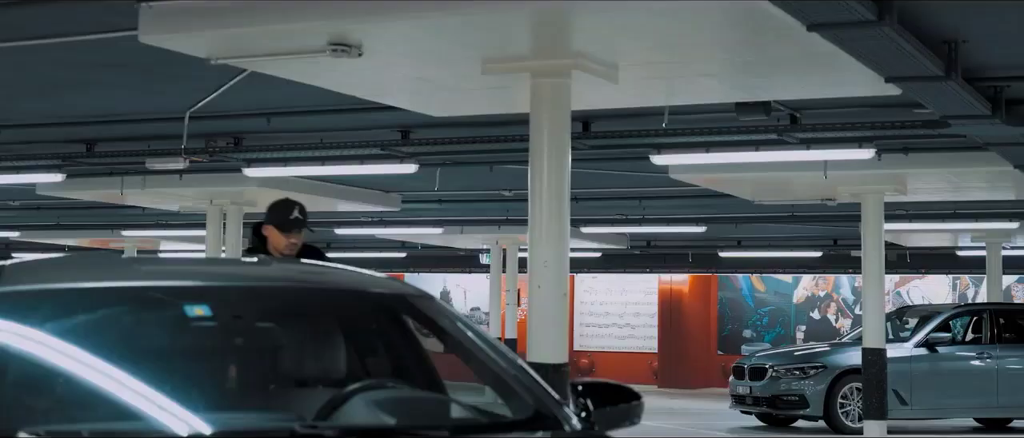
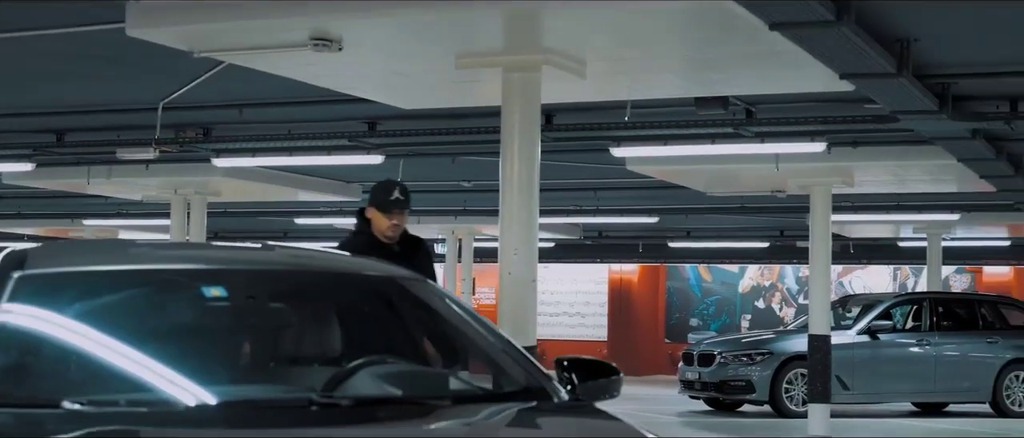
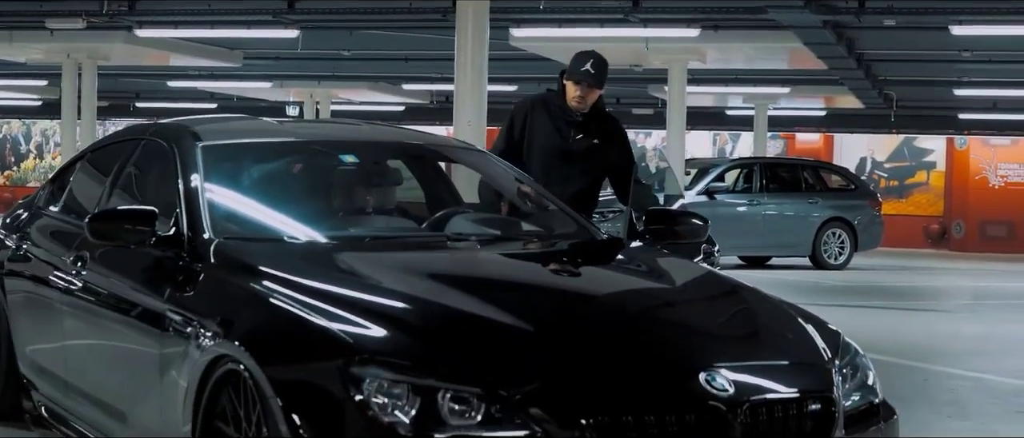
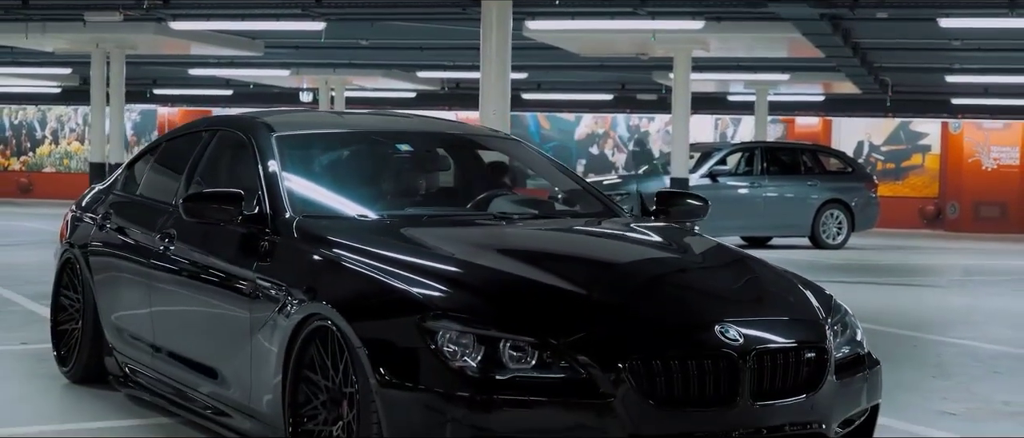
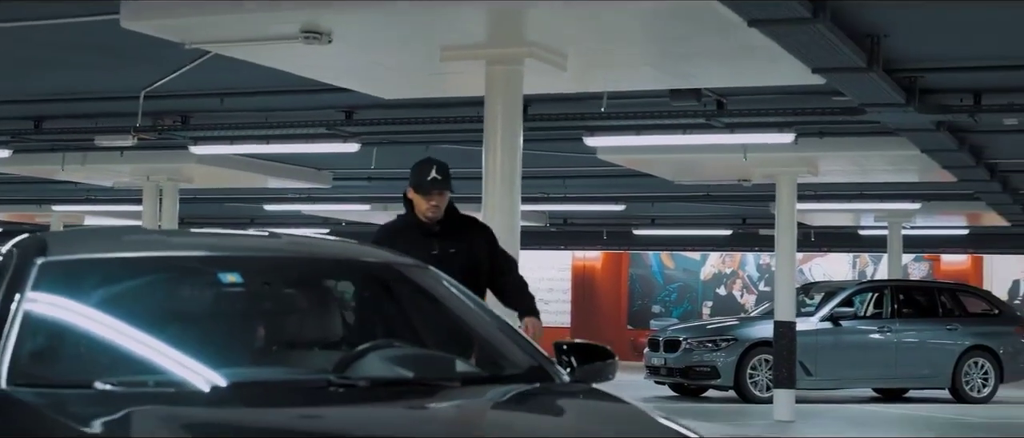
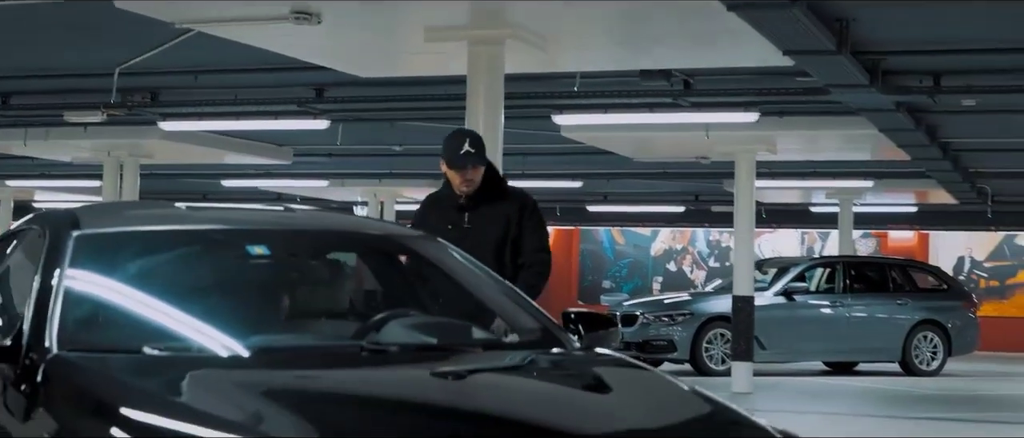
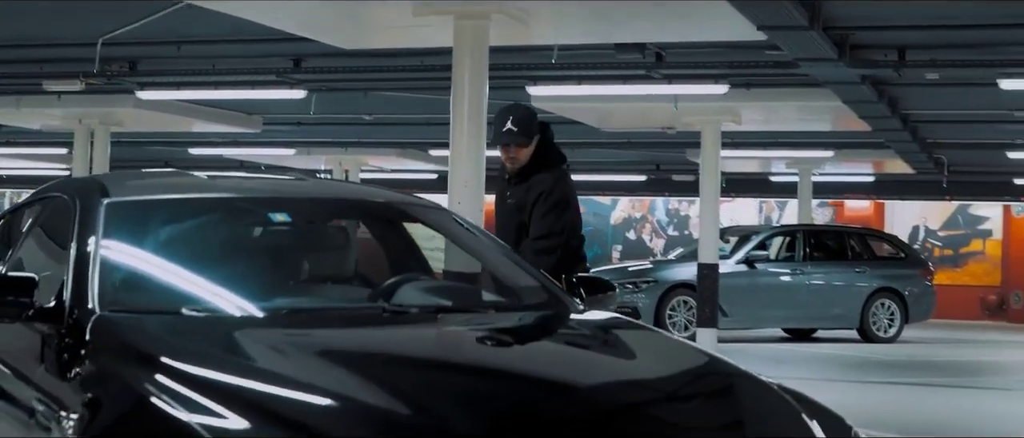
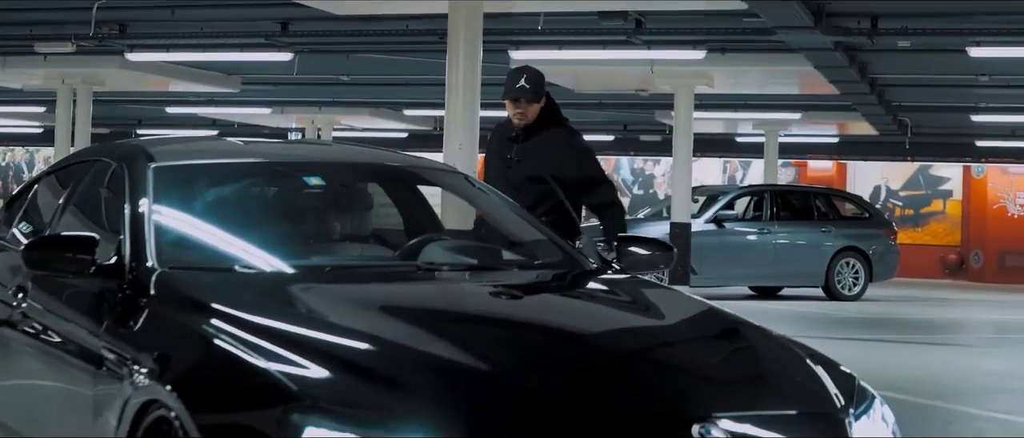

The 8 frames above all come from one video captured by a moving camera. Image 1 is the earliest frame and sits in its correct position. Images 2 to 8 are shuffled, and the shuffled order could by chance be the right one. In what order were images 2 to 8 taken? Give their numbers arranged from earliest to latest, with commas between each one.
2, 5, 6, 7, 8, 3, 4
